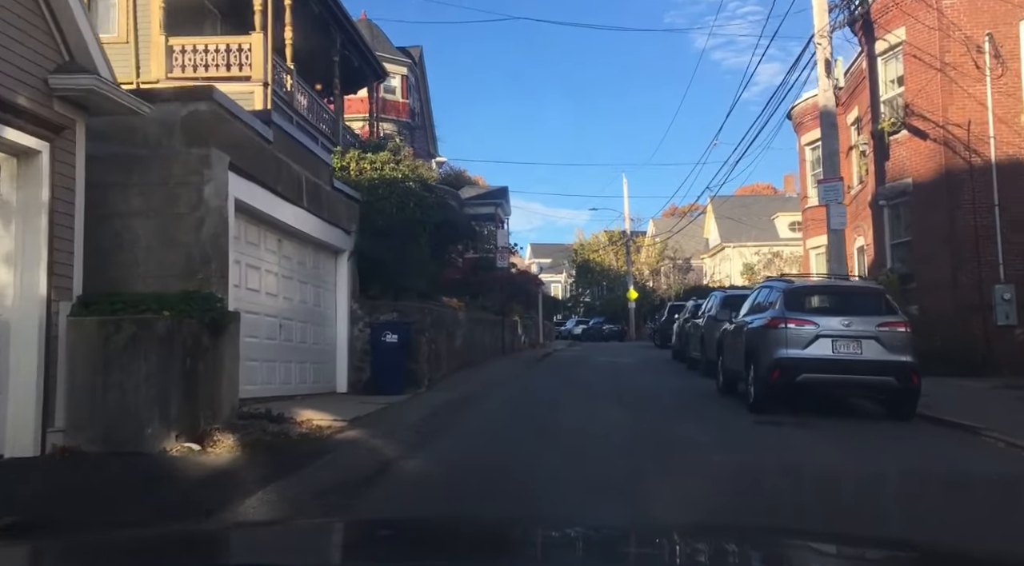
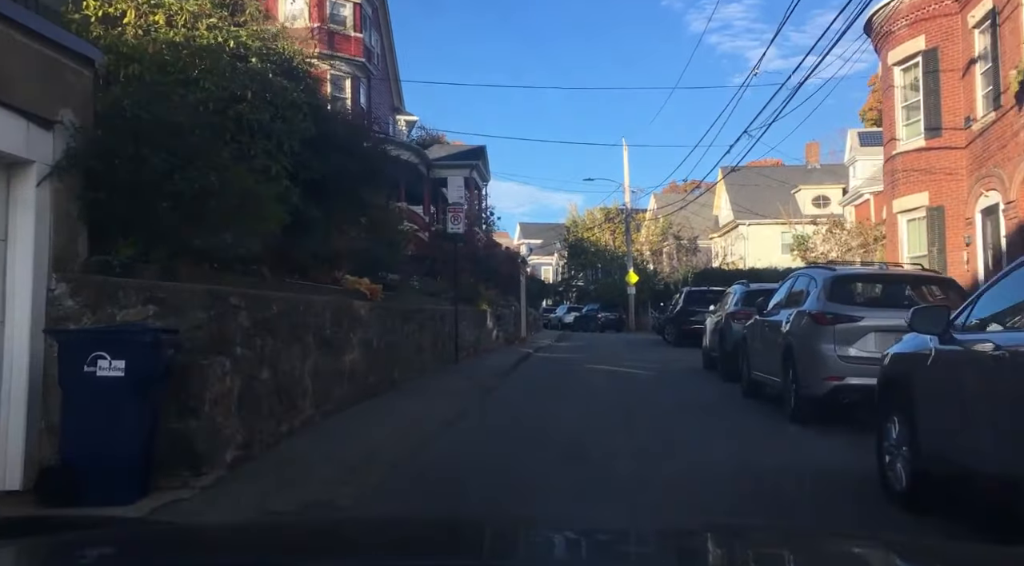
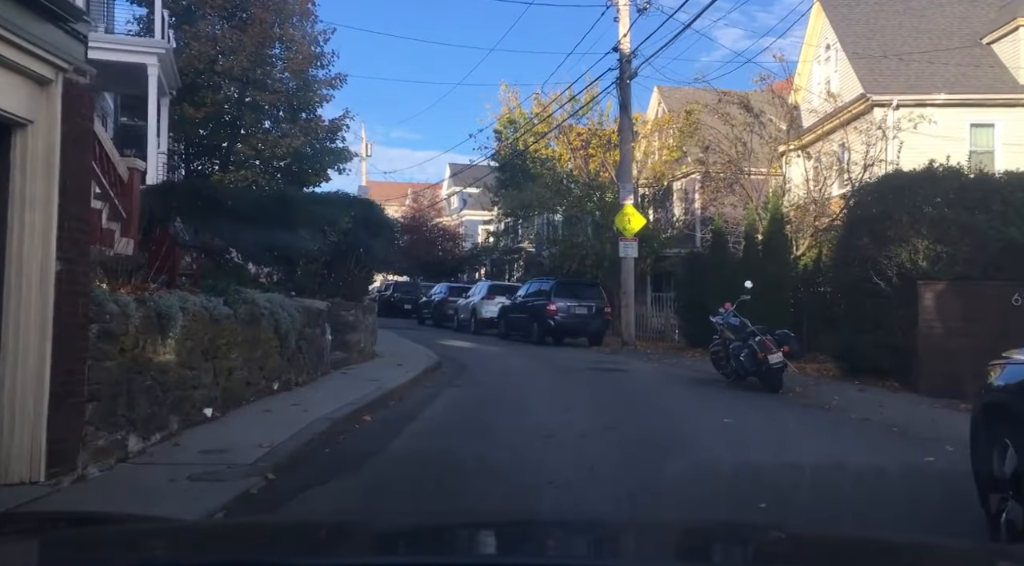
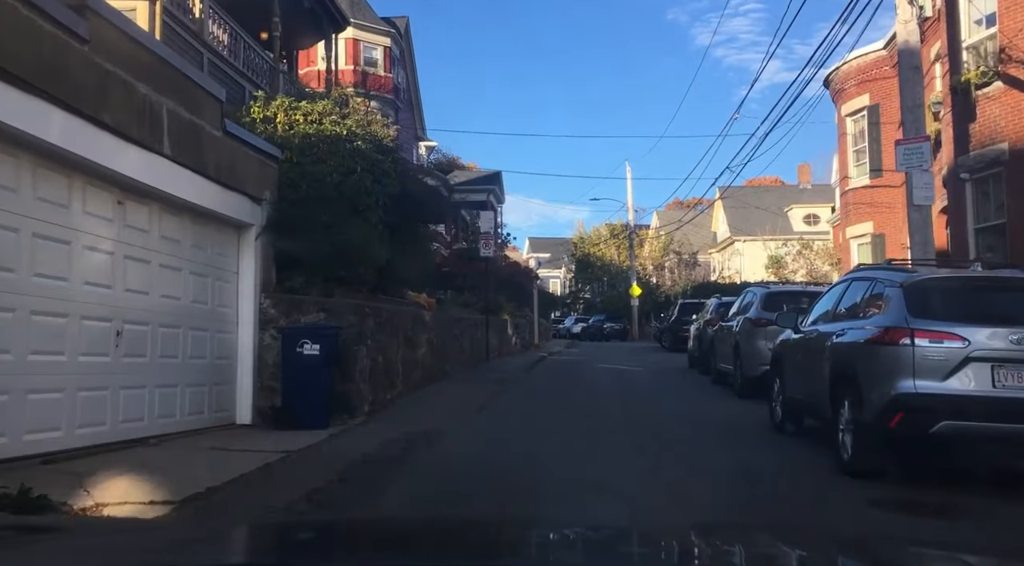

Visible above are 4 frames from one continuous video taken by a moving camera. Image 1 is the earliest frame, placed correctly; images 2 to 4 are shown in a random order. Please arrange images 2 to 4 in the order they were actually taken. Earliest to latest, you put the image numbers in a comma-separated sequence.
4, 2, 3
